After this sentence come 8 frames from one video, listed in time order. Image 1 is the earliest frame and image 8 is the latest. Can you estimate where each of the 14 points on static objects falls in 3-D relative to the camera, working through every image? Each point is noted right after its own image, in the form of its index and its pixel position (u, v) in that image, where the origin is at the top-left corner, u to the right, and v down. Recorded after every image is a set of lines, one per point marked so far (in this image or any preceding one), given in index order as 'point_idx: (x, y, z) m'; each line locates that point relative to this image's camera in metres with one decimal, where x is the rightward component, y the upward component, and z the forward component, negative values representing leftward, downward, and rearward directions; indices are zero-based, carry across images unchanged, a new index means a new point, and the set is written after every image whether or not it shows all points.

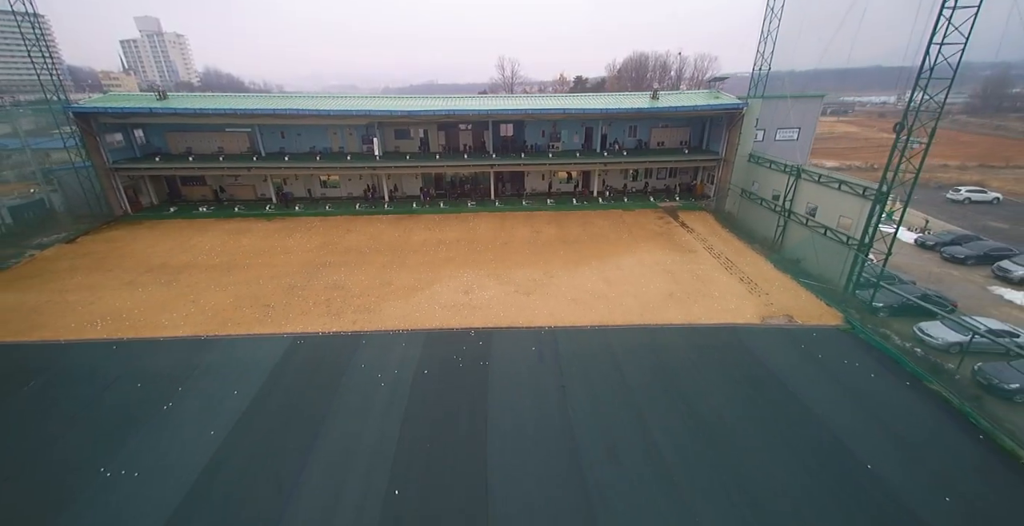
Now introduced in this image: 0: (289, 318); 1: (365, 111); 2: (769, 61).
0: (-4.8, -1.1, +9.3) m
1: (-5.5, +5.7, +15.7) m
2: (+8.7, +6.8, +14.4) m
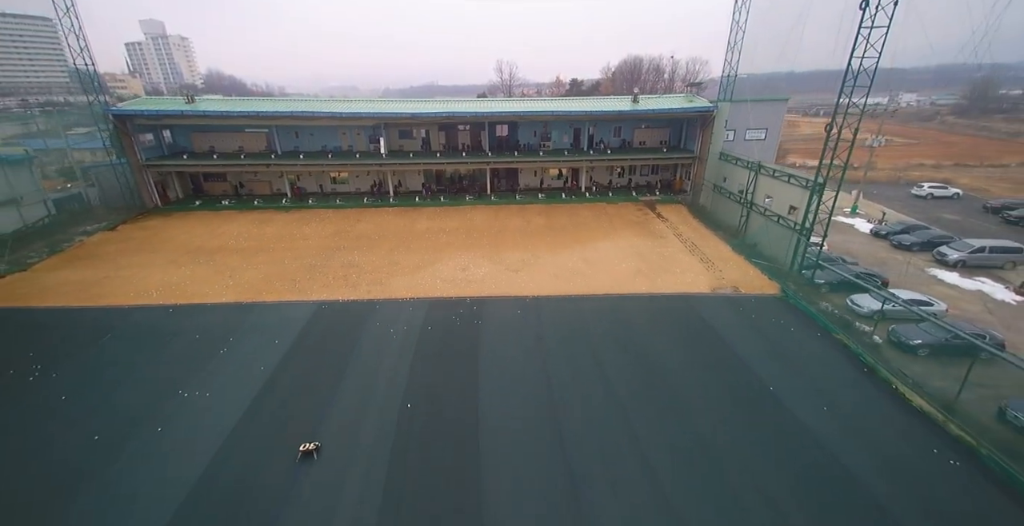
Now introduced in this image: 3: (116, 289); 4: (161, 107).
0: (-5.1, -0.6, +10.9) m
1: (-5.7, +6.1, +17.3) m
2: (+8.4, +7.3, +16.0) m
3: (-10.0, -0.6, +10.8) m
4: (-13.9, +6.2, +17.0) m
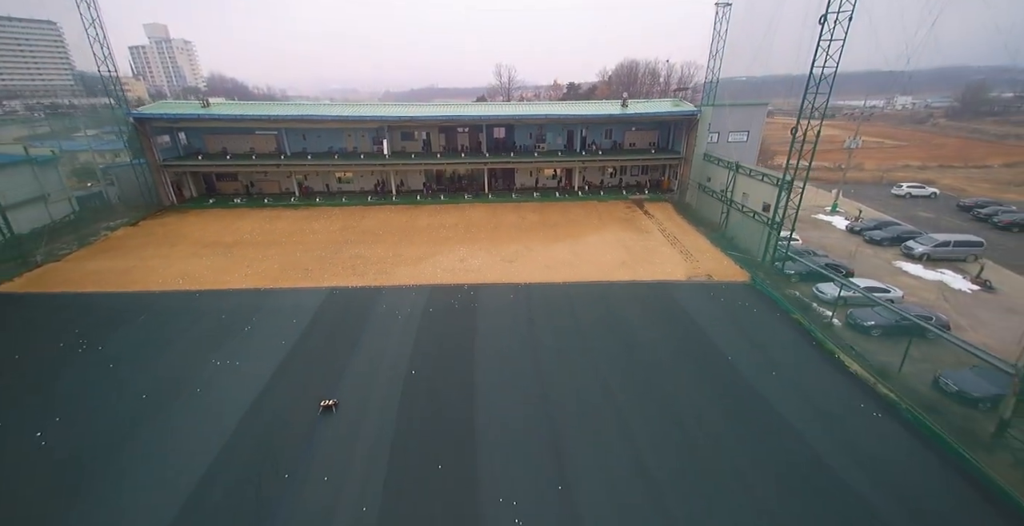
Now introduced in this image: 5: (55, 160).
0: (-5.2, -0.3, +11.9) m
1: (-5.9, +6.4, +18.3) m
2: (+8.2, +7.5, +17.0) m
3: (-10.2, -0.4, +11.8) m
4: (-14.1, +6.4, +18.1) m
5: (-15.3, +3.3, +13.9) m
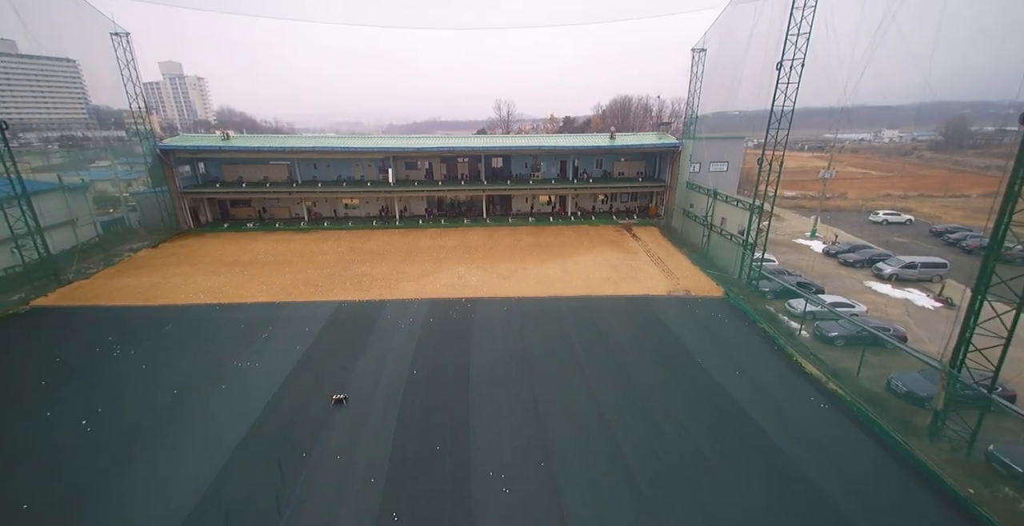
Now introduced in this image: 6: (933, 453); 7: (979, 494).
0: (-5.4, -0.8, +12.9) m
1: (-6.1, +5.4, +19.8) m
2: (+8.1, +6.6, +18.5) m
3: (-10.4, -0.9, +12.8) m
4: (-14.3, +5.5, +19.5) m
5: (-15.5, +2.6, +15.1) m
6: (+7.3, -3.3, +7.5) m
7: (+7.3, -3.6, +6.8) m
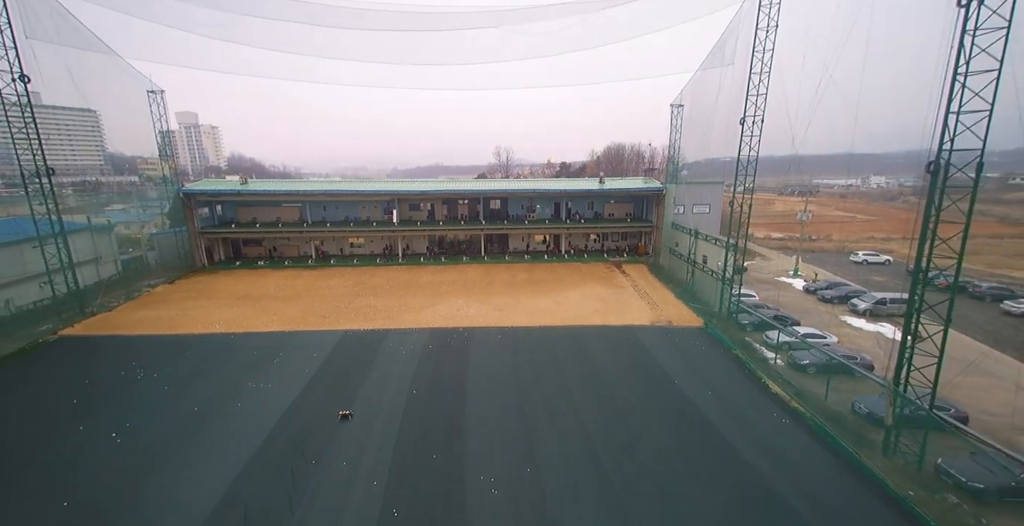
0: (-5.6, -1.9, +13.8) m
1: (-6.3, +3.6, +21.3) m
2: (+7.9, +4.9, +20.2) m
3: (-10.6, -1.9, +13.7) m
4: (-14.4, +3.7, +21.0) m
5: (-15.6, +1.3, +16.3) m
6: (+7.1, -3.9, +8.1) m
7: (+7.1, -4.1, +7.4) m
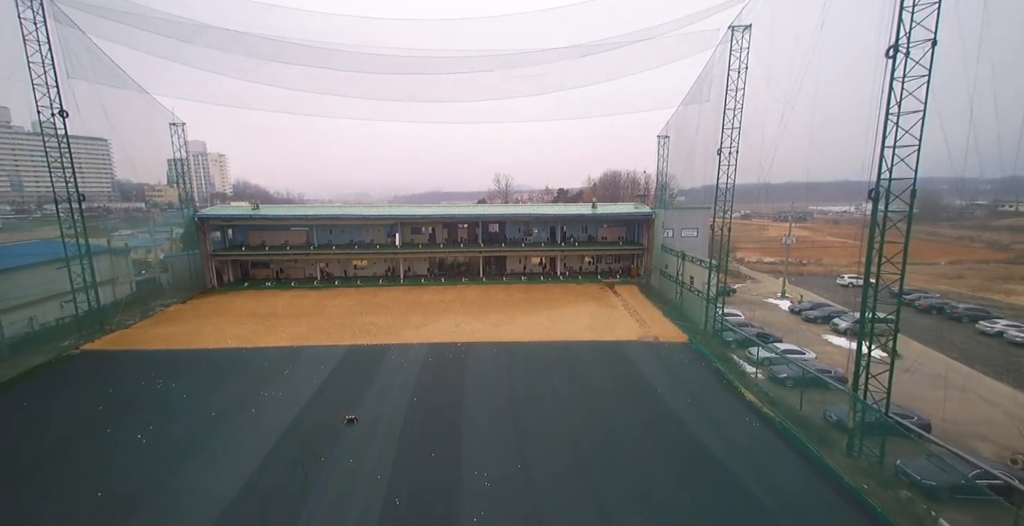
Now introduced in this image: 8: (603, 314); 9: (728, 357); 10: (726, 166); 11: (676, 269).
0: (-5.8, -2.6, +14.6) m
1: (-6.4, +2.5, +22.4) m
2: (+7.7, +3.8, +21.3) m
3: (-10.7, -2.6, +14.5) m
4: (-14.6, +2.7, +22.1) m
5: (-15.8, +0.5, +17.3) m
6: (+7.0, -4.2, +8.8) m
7: (+6.9, -4.4, +8.1) m
8: (+3.6, -2.1, +16.7) m
9: (+6.8, -3.0, +13.3) m
10: (+7.7, +3.5, +15.2) m
11: (+7.4, -0.3, +19.0) m
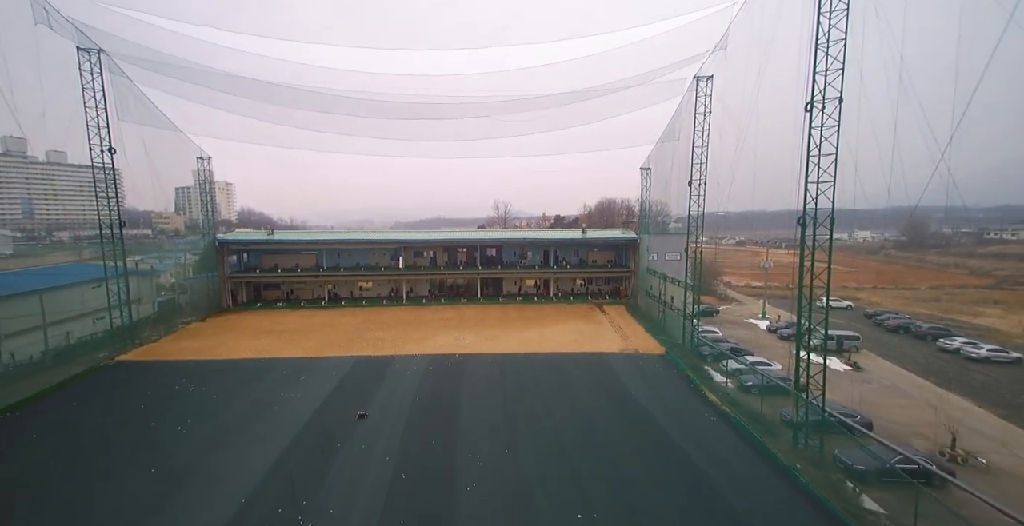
0: (-6.0, -3.3, +16.0) m
1: (-6.6, +1.3, +24.1) m
2: (+7.5, +2.6, +23.1) m
3: (-11.0, -3.3, +15.9) m
4: (-14.8, +1.4, +23.9) m
5: (-16.0, -0.4, +18.9) m
6: (+6.7, -4.6, +10.1) m
7: (+6.7, -4.7, +9.4) m
8: (+3.4, -3.0, +18.1) m
9: (+6.5, -3.7, +14.7) m
10: (+7.5, +2.7, +17.0) m
11: (+7.1, -1.3, +20.6) m
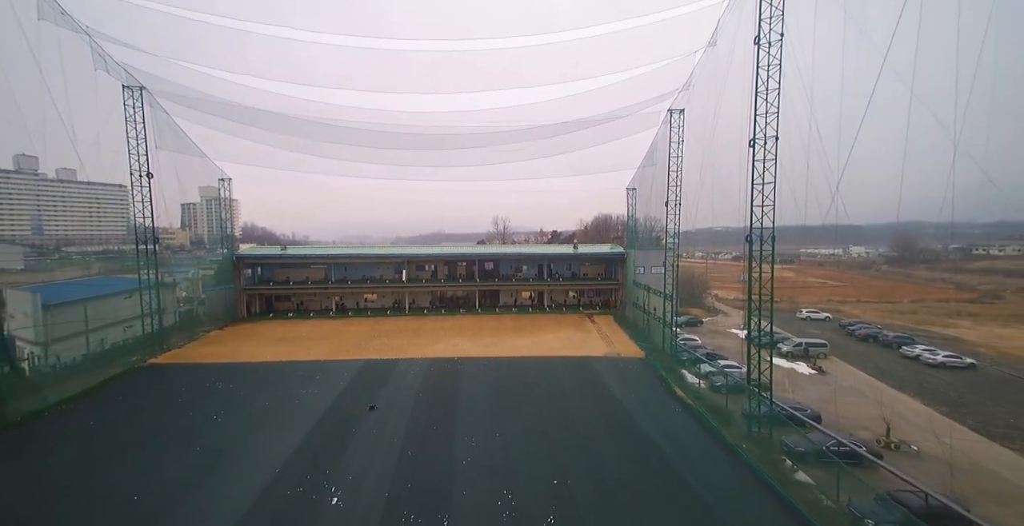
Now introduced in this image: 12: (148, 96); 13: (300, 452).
0: (-6.3, -3.9, +17.7) m
1: (-6.9, +0.5, +25.9) m
2: (+7.3, +1.9, +24.9) m
3: (-11.2, -3.8, +17.6) m
4: (-15.1, +0.6, +25.6) m
5: (-16.3, -1.0, +20.6) m
6: (+6.5, -4.9, +11.7) m
7: (+6.4, -5.0, +11.0) m
8: (+3.1, -3.6, +19.7) m
9: (+6.3, -4.1, +16.3) m
10: (+7.2, +2.1, +18.8) m
11: (+6.9, -2.0, +22.2) m
12: (-14.8, +6.8, +17.2) m
13: (-5.6, -5.0, +11.0) m
